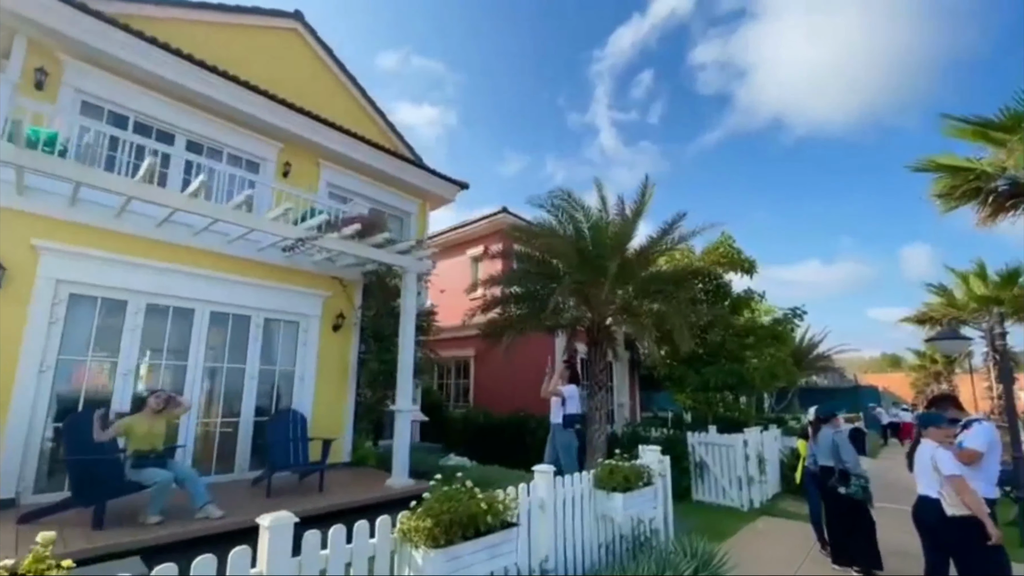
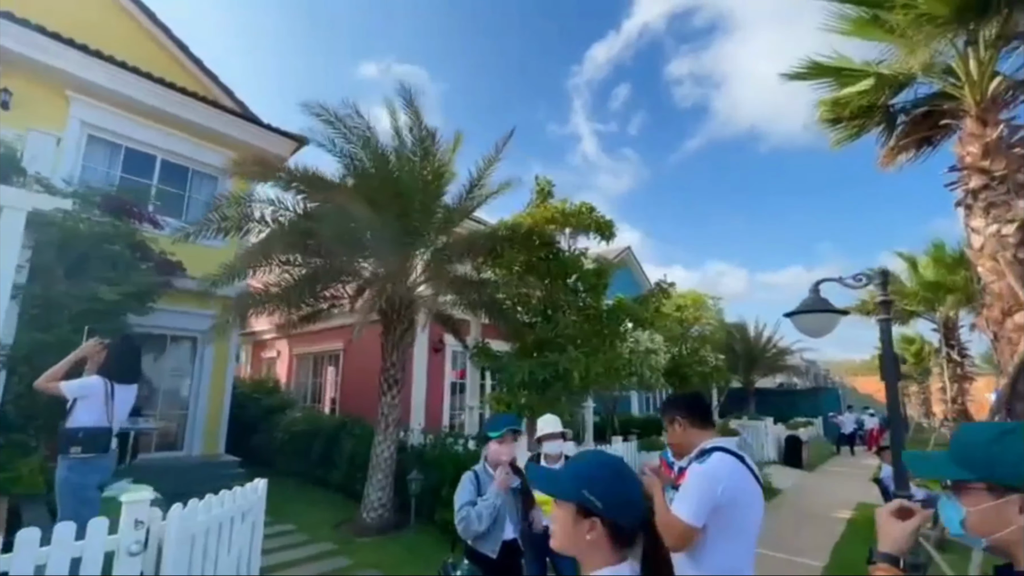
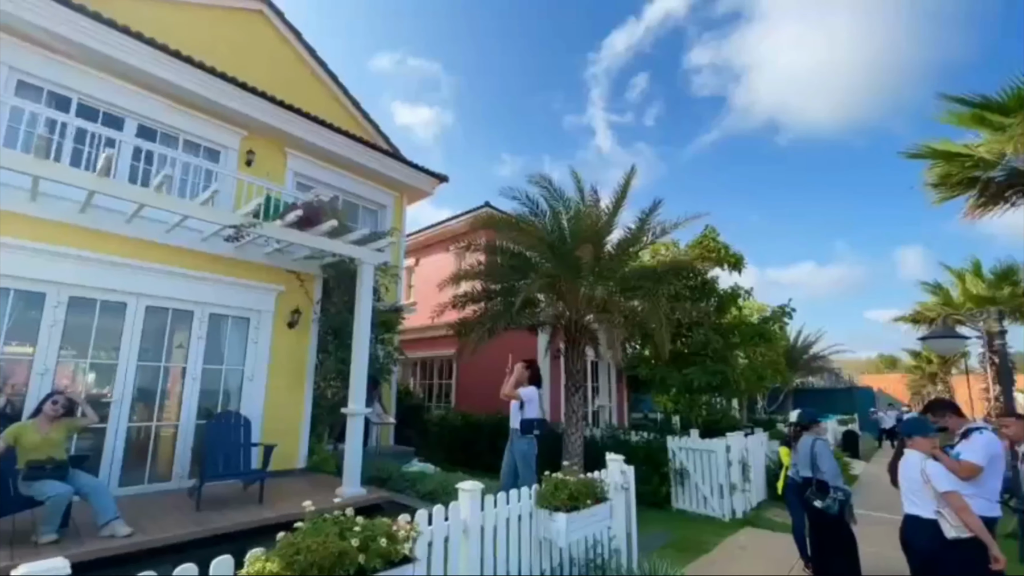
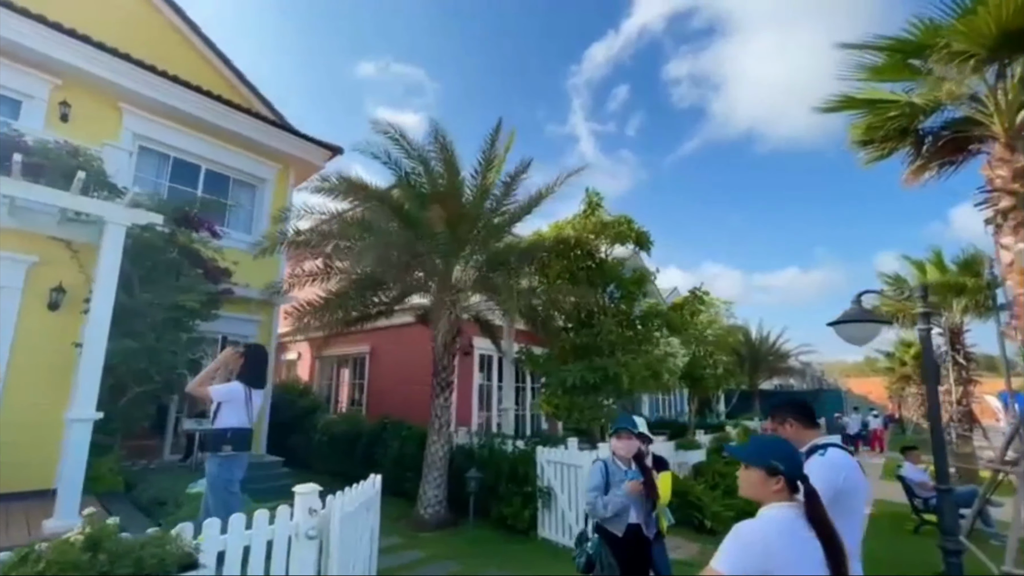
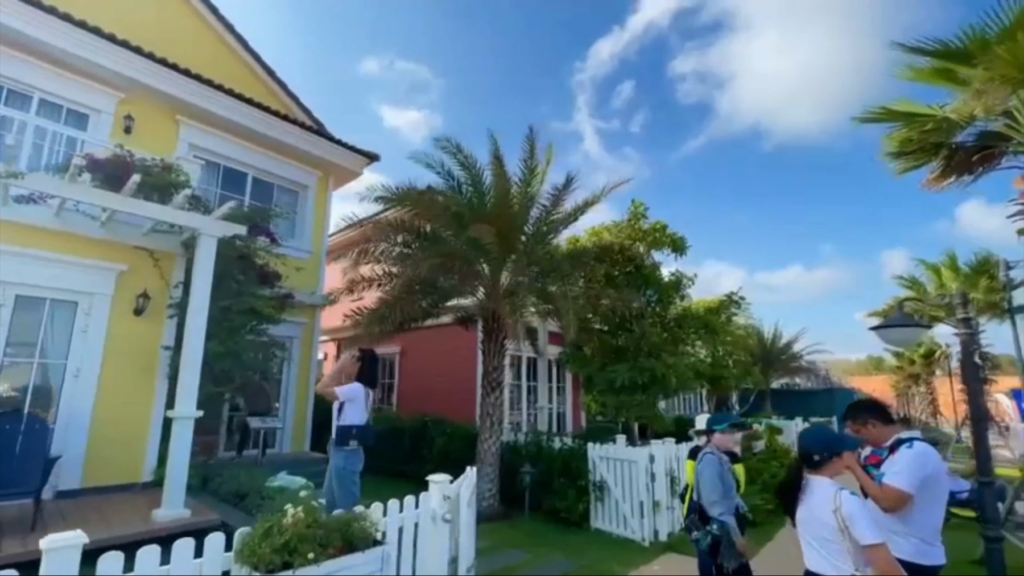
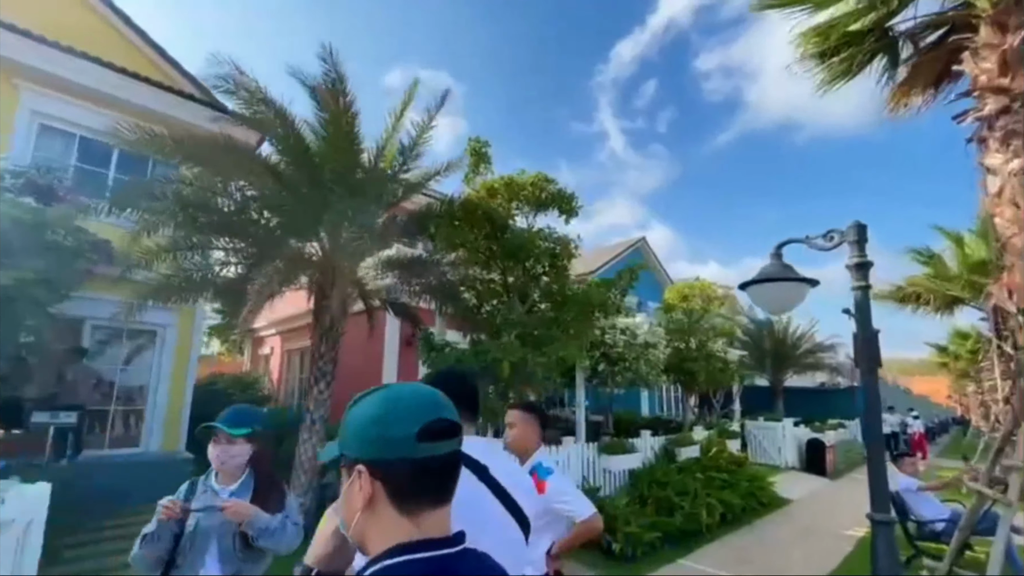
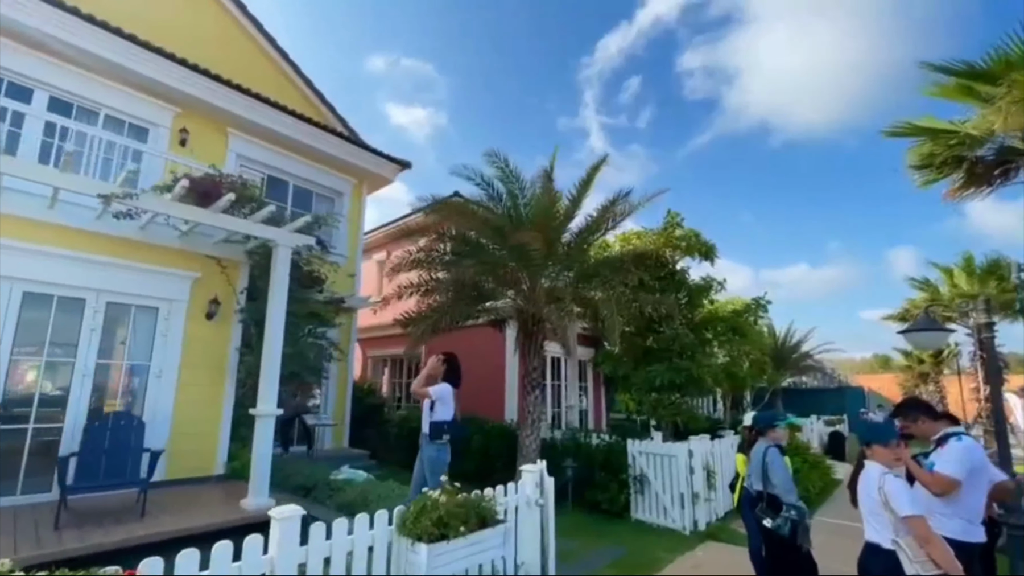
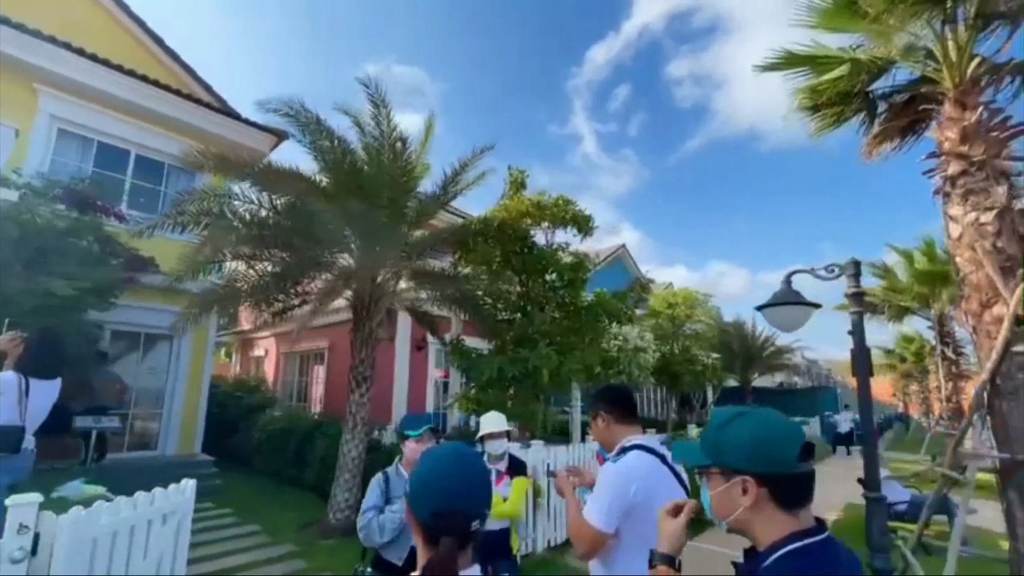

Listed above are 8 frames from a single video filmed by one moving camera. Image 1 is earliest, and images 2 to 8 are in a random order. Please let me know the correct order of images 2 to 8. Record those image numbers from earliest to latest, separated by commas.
3, 7, 5, 4, 2, 8, 6
